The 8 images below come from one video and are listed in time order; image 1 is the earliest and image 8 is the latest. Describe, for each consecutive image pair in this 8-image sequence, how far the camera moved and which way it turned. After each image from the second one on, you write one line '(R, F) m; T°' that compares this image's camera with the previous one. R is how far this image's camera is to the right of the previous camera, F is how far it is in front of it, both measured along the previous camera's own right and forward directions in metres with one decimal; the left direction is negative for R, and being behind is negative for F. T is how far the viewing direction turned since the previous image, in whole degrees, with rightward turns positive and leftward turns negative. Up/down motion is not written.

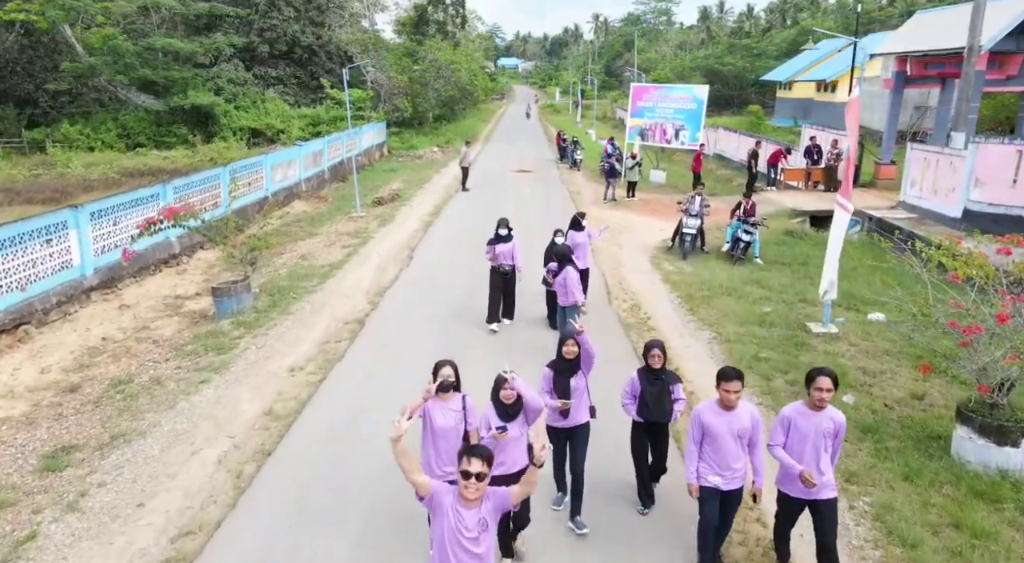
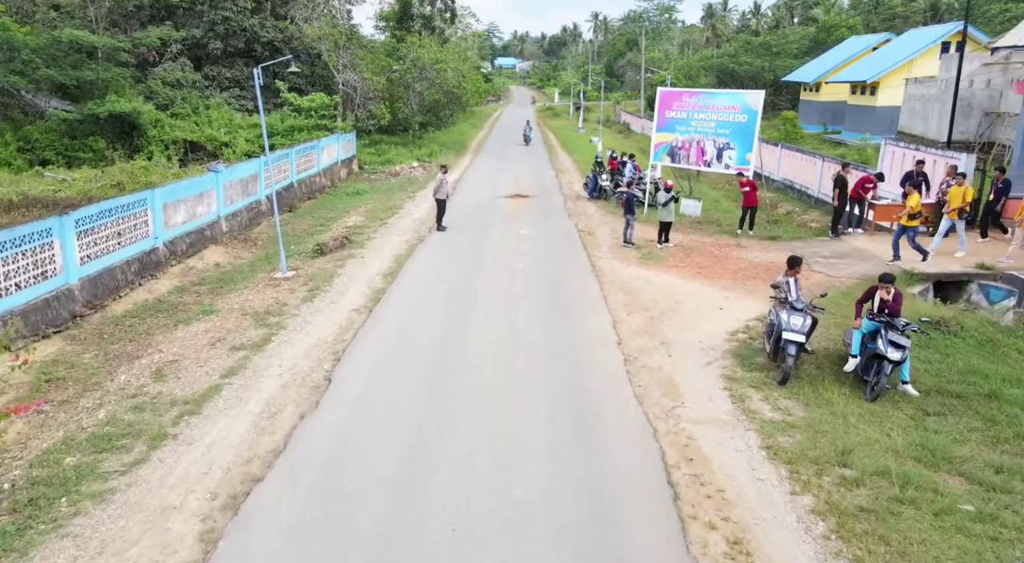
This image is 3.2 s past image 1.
(+0.1, +5.0) m; 0°
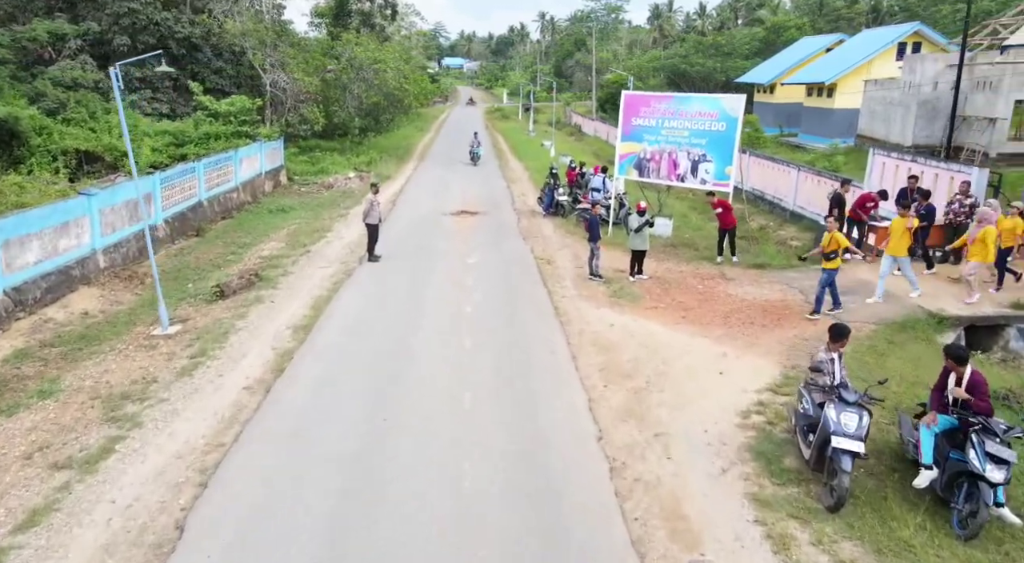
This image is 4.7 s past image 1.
(+0.1, +2.3) m; +4°
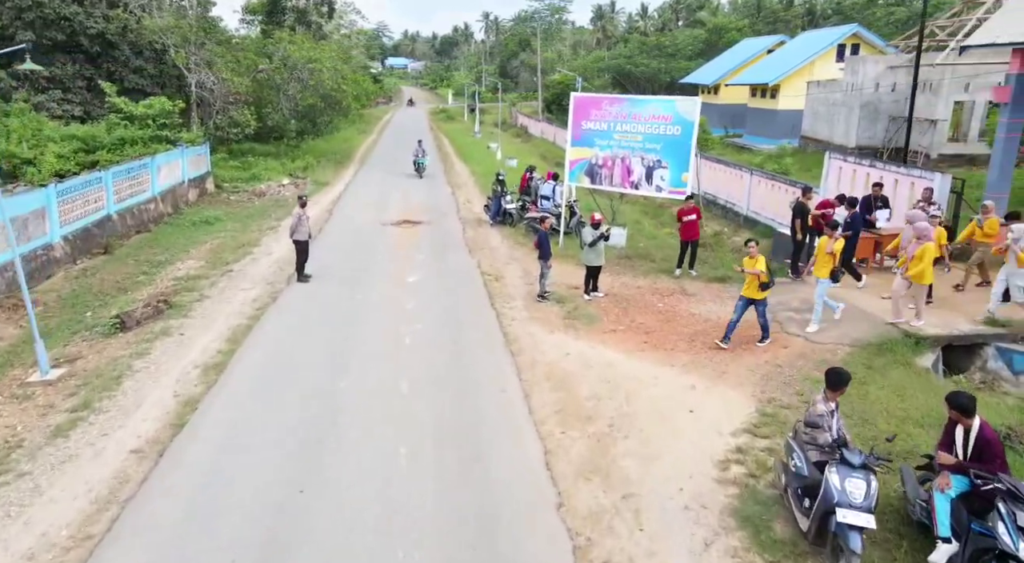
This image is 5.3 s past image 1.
(+0.1, +1.0) m; +4°
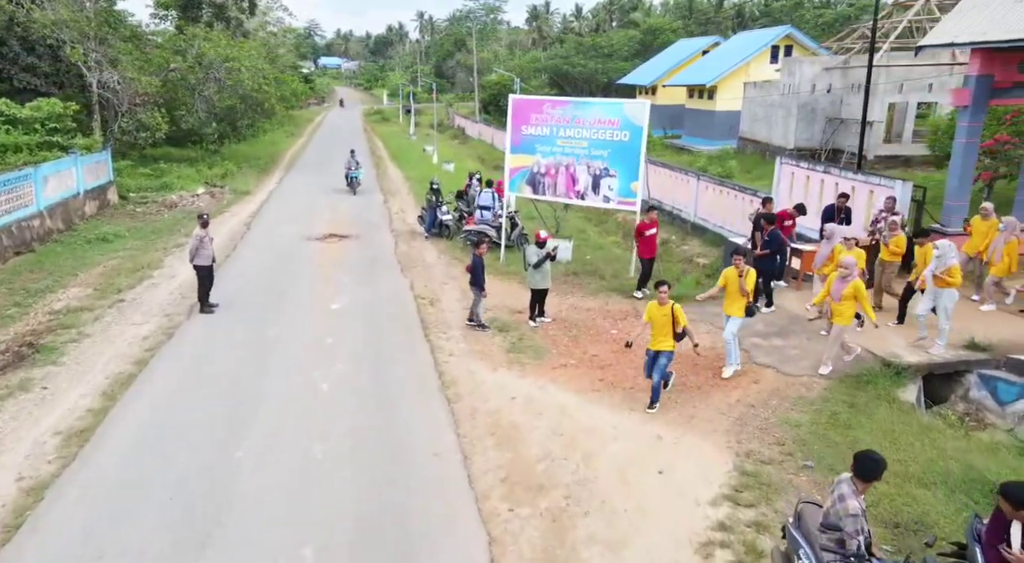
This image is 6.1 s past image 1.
(+0.1, +1.2) m; +5°
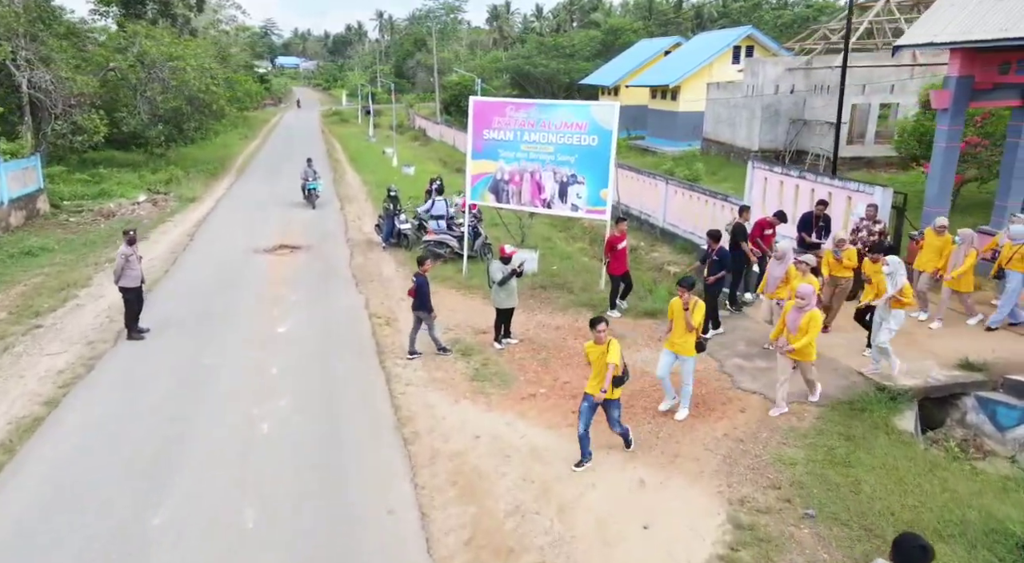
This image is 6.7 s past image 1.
(0.0, +0.8) m; +3°
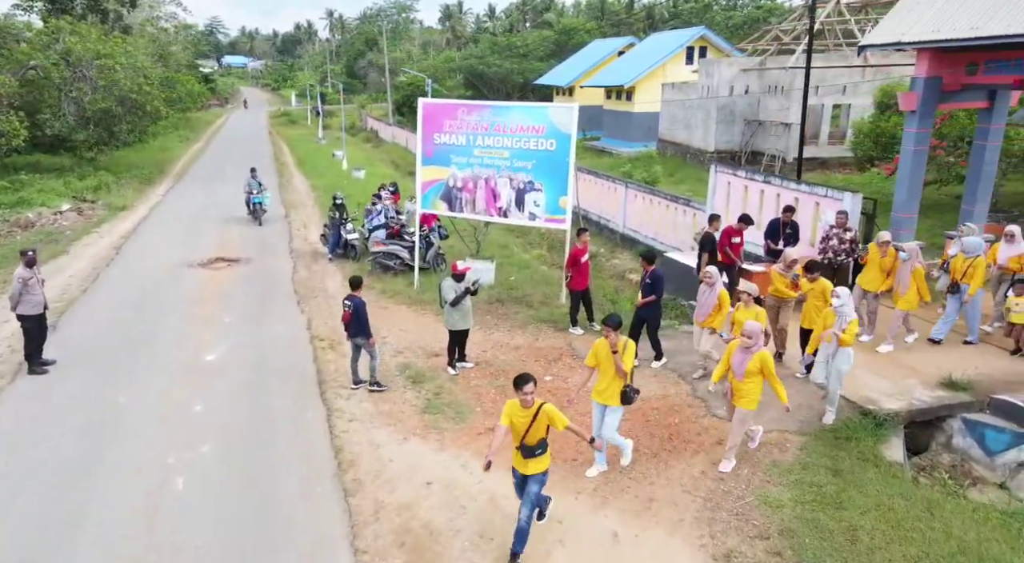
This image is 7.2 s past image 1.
(0.0, +0.8) m; +3°
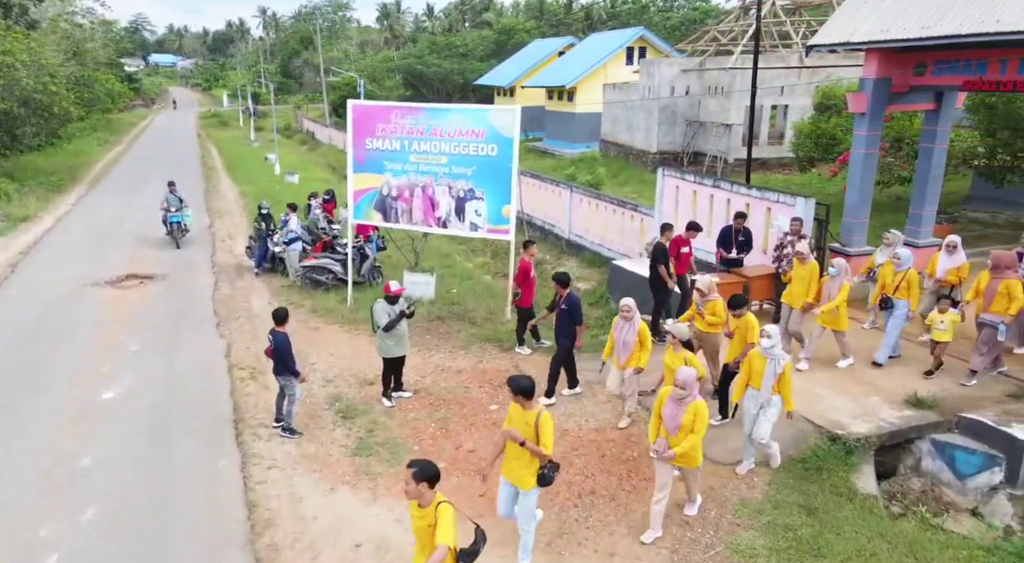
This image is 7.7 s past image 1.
(+0.1, +0.7) m; +4°
